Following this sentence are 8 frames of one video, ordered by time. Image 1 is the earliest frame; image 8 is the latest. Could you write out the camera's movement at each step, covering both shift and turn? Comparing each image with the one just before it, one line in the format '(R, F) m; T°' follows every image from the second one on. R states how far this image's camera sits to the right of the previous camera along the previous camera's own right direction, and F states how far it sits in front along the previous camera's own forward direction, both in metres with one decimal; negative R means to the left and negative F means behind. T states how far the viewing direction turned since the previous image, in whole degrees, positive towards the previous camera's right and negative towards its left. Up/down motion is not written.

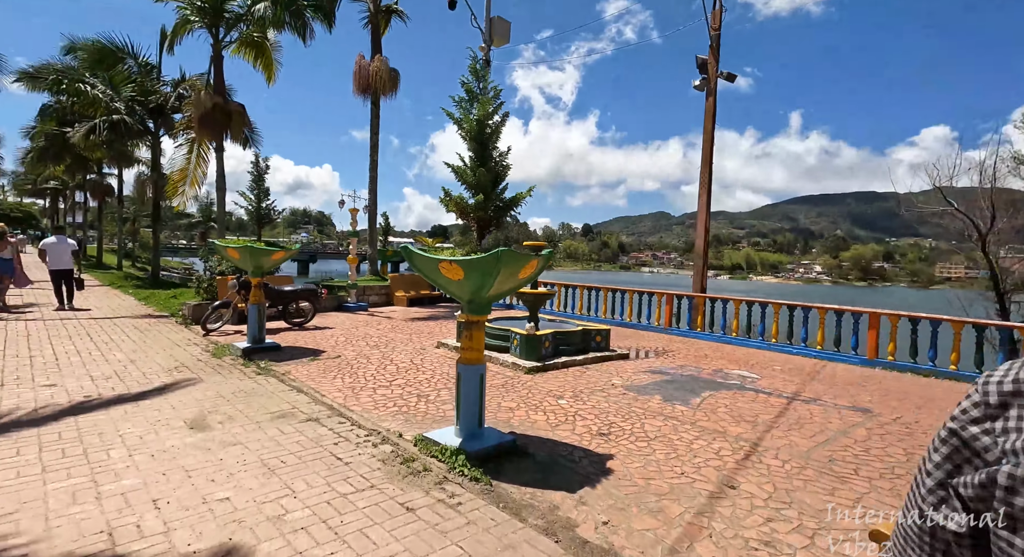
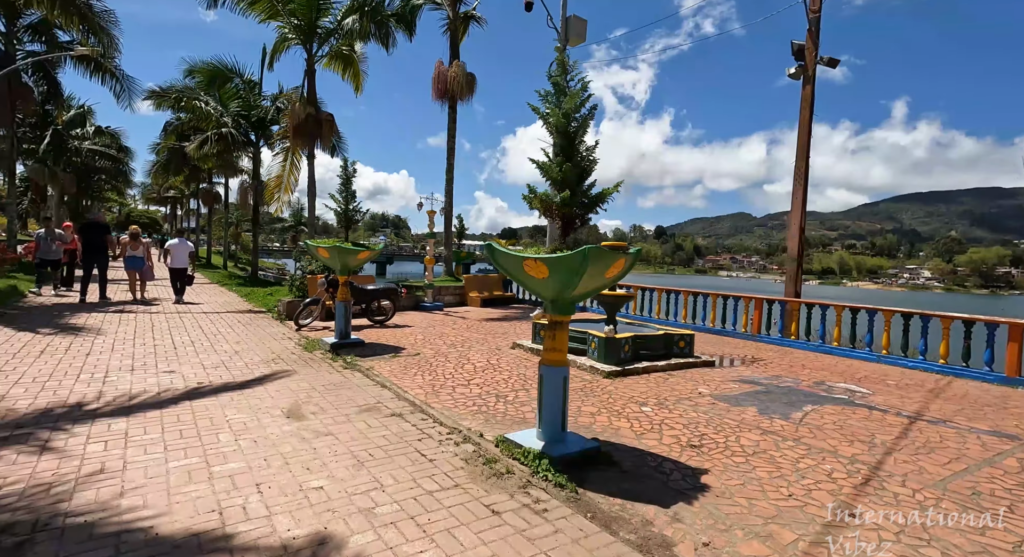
(-0.1, +0.1) m; -8°
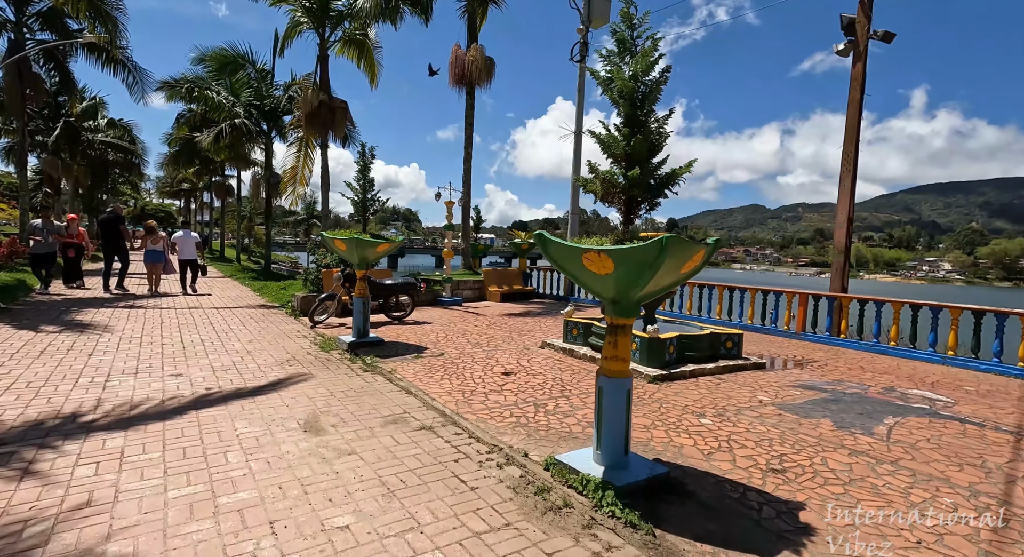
(-0.2, +0.5) m; -1°
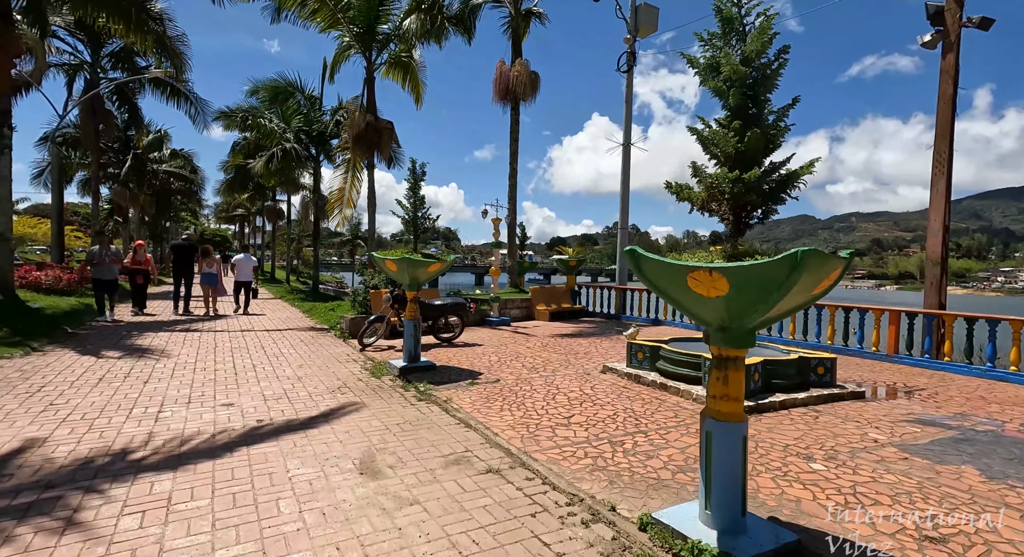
(-0.2, +0.4) m; -4°
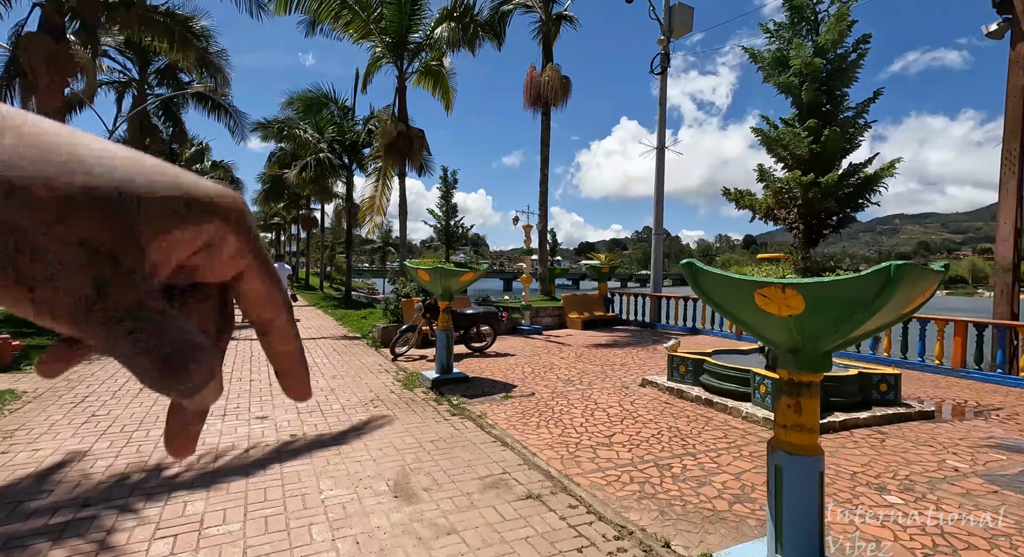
(-0.1, +0.2) m; -3°
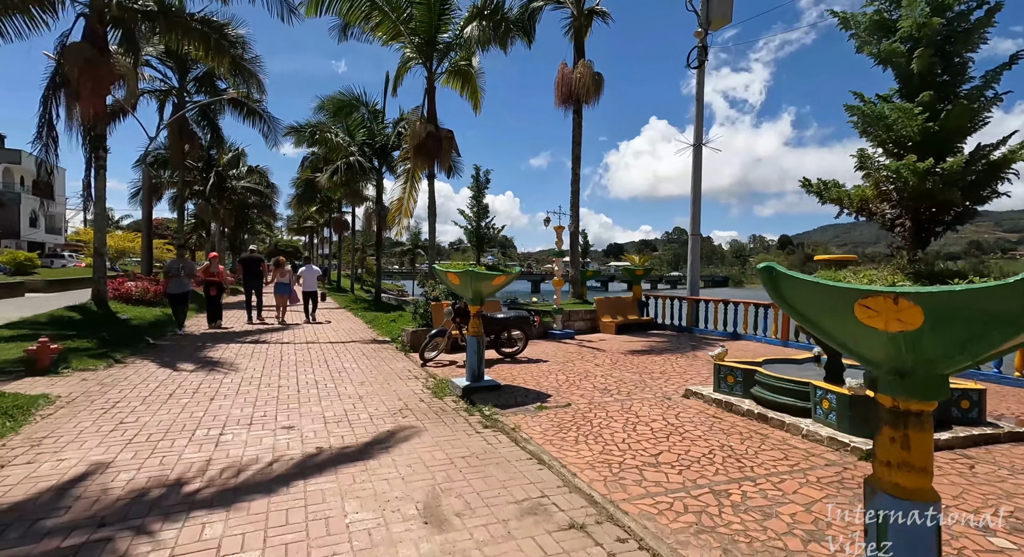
(-0.1, +0.3) m; -3°
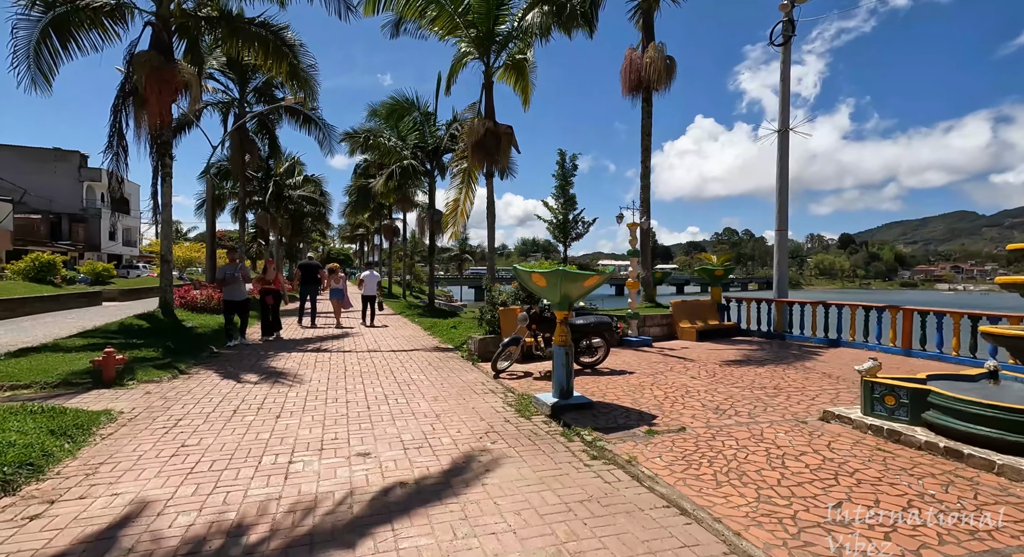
(-0.5, +0.8) m; -5°
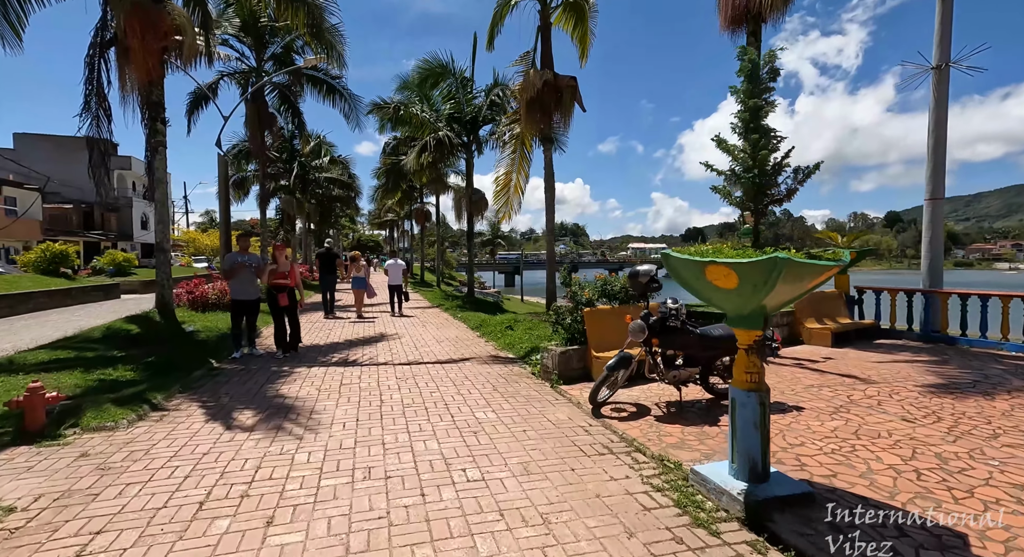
(-0.8, +2.5) m; -3°
